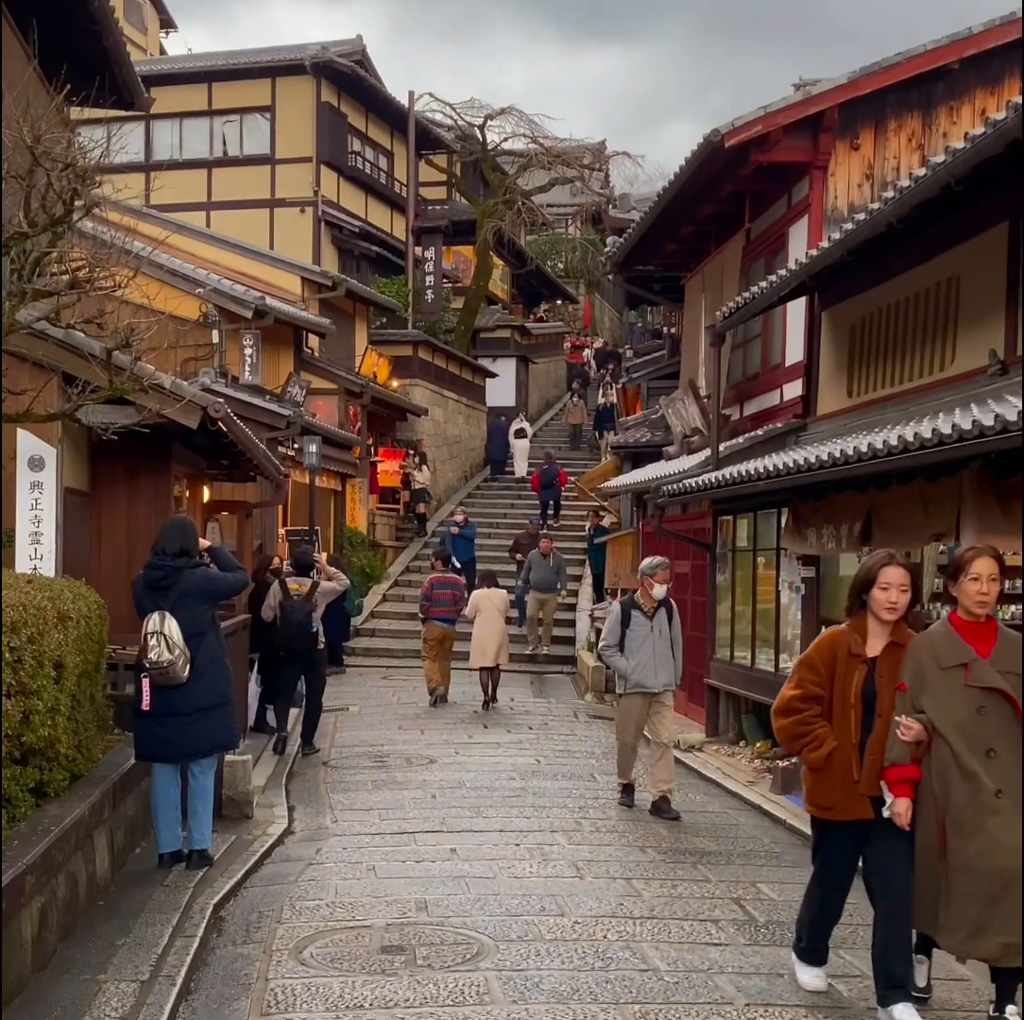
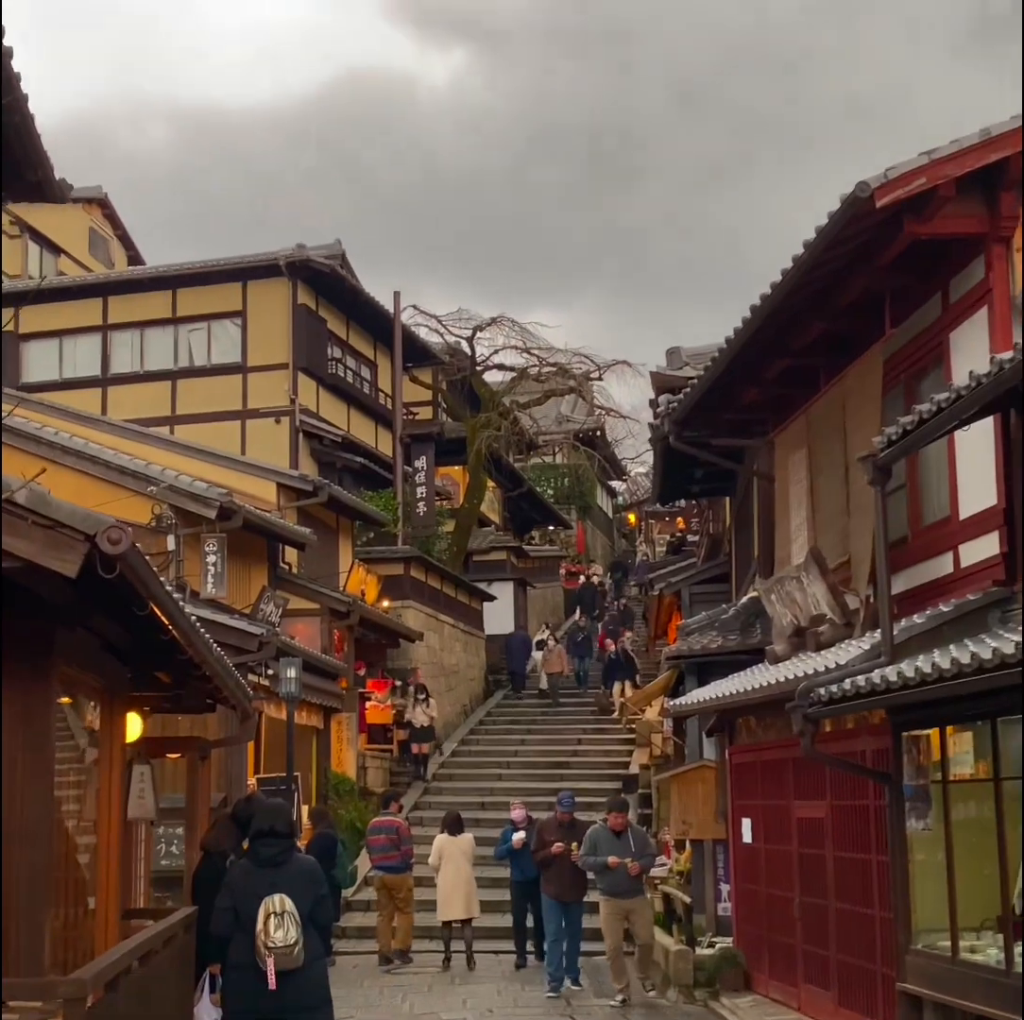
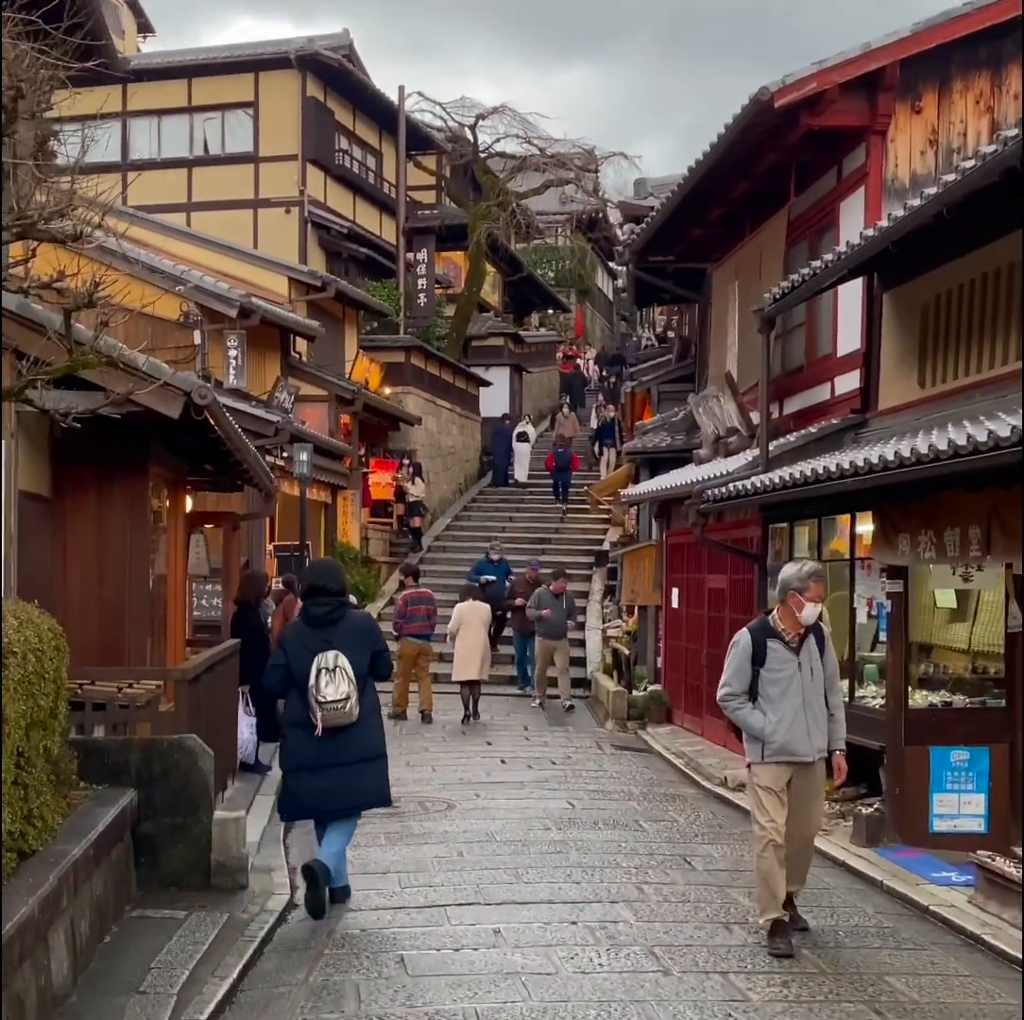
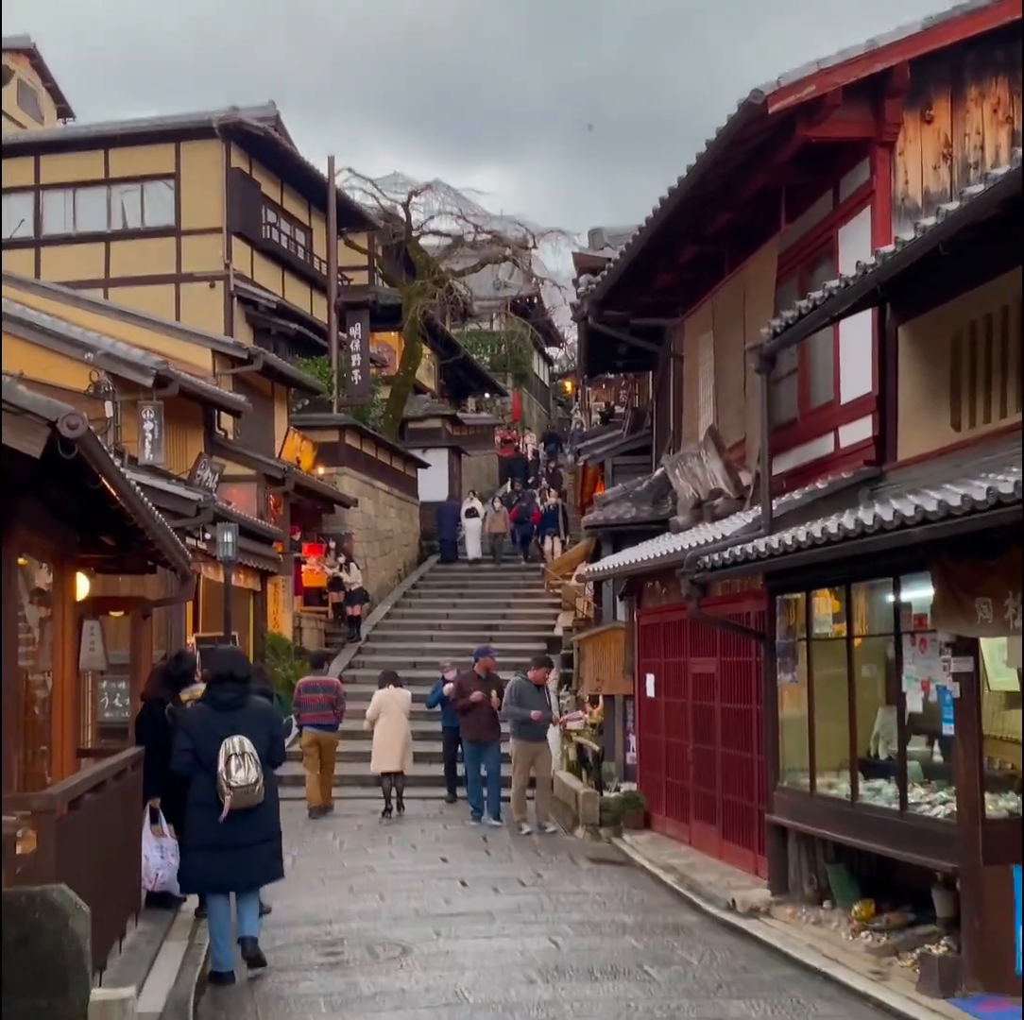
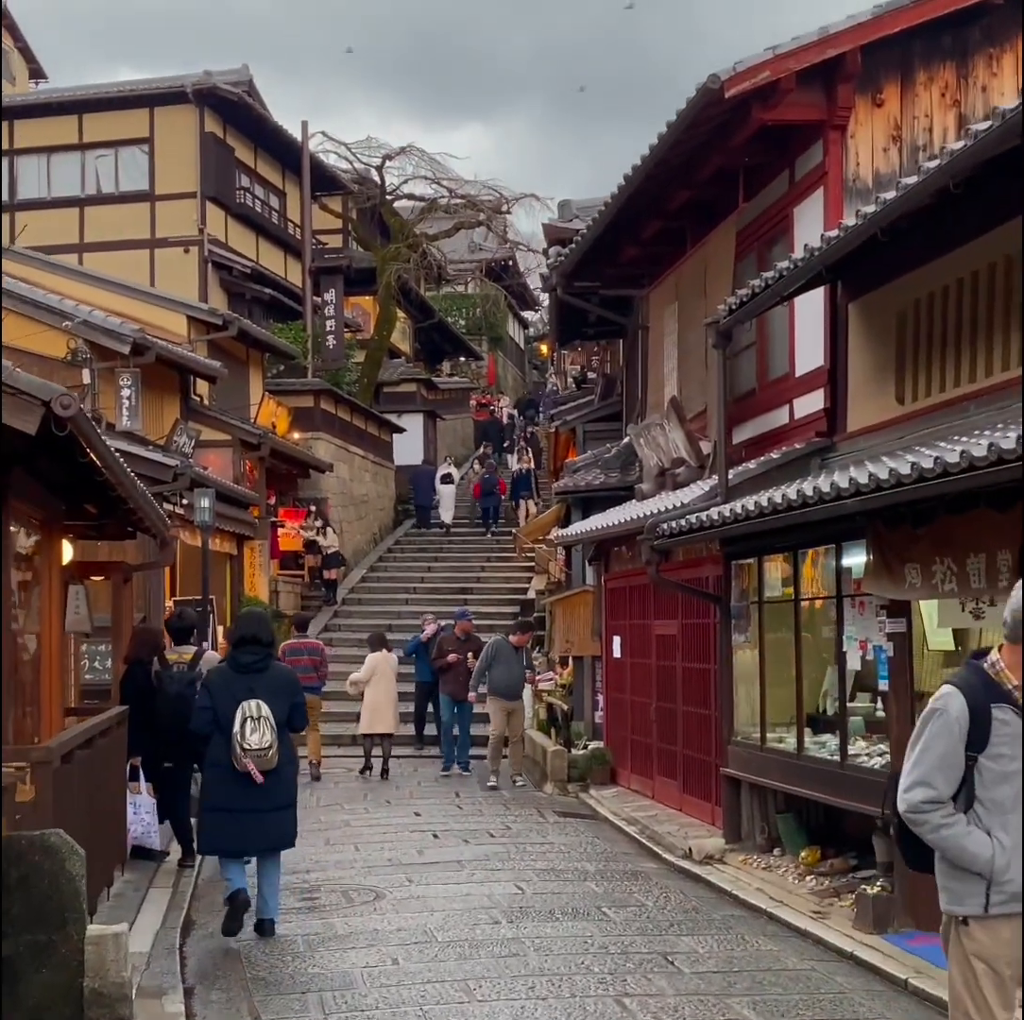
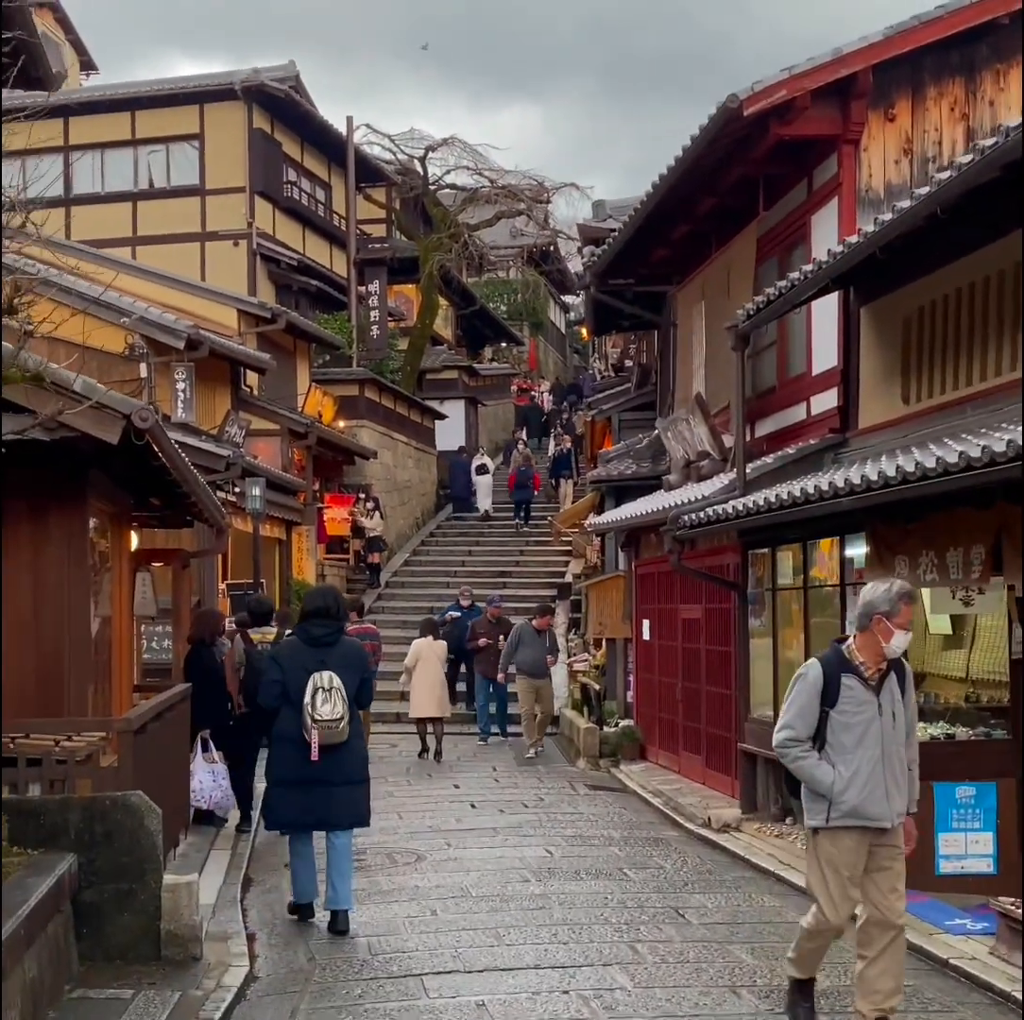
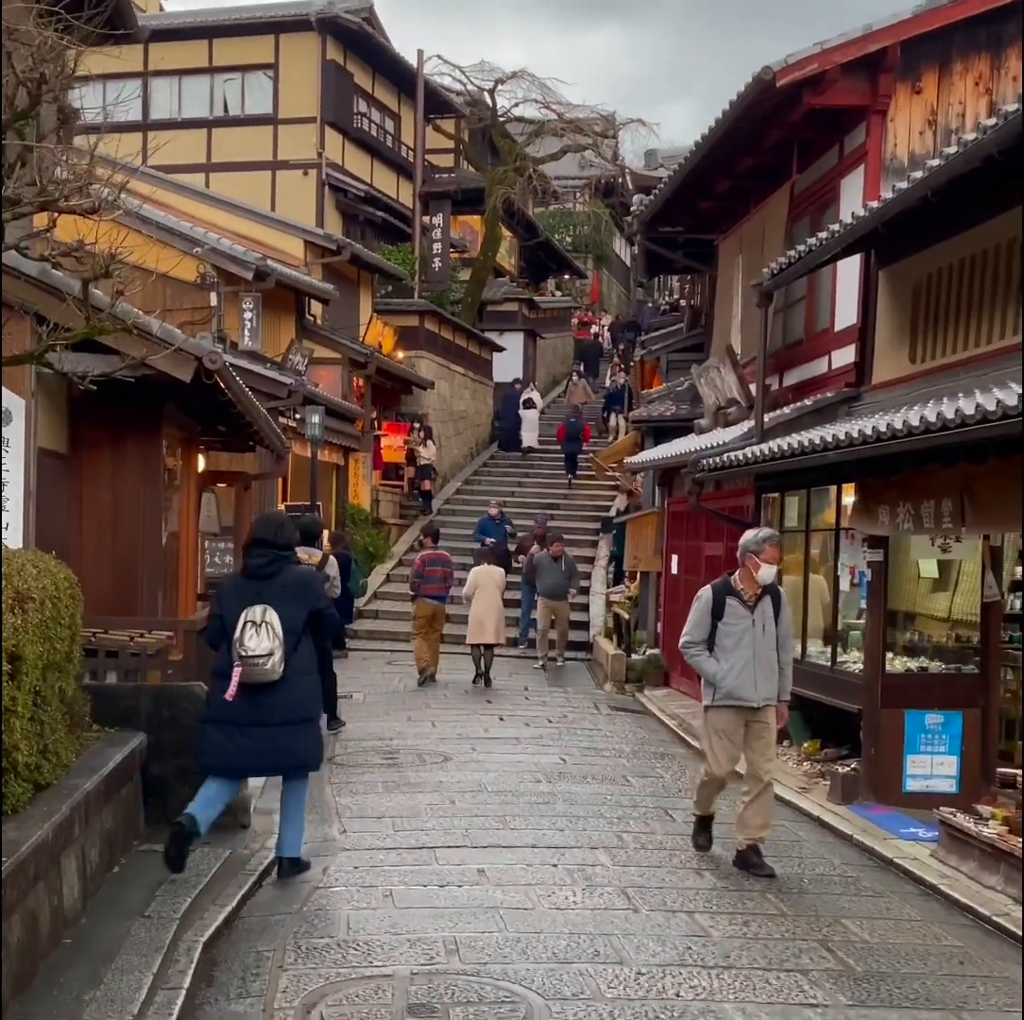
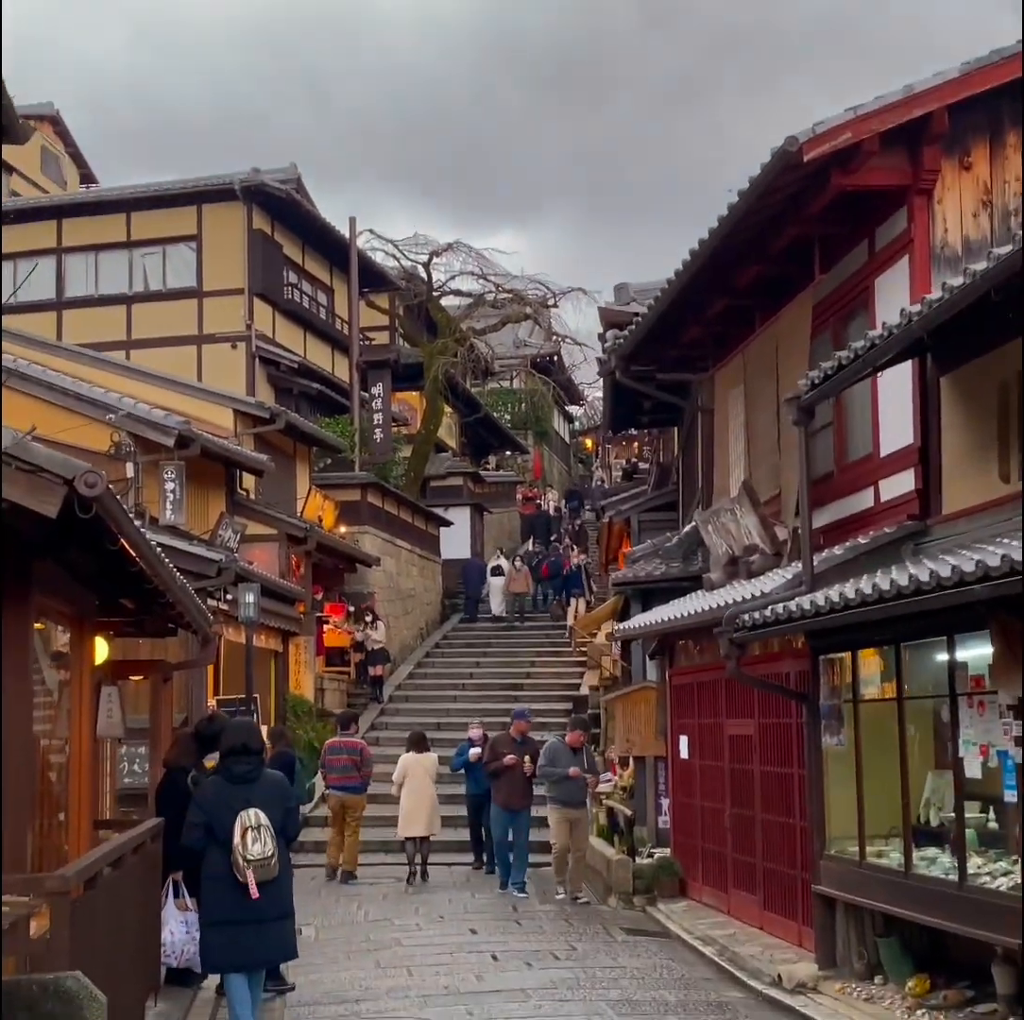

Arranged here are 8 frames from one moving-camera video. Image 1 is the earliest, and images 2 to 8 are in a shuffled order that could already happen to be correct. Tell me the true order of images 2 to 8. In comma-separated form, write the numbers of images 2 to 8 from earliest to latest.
7, 3, 6, 5, 4, 8, 2
